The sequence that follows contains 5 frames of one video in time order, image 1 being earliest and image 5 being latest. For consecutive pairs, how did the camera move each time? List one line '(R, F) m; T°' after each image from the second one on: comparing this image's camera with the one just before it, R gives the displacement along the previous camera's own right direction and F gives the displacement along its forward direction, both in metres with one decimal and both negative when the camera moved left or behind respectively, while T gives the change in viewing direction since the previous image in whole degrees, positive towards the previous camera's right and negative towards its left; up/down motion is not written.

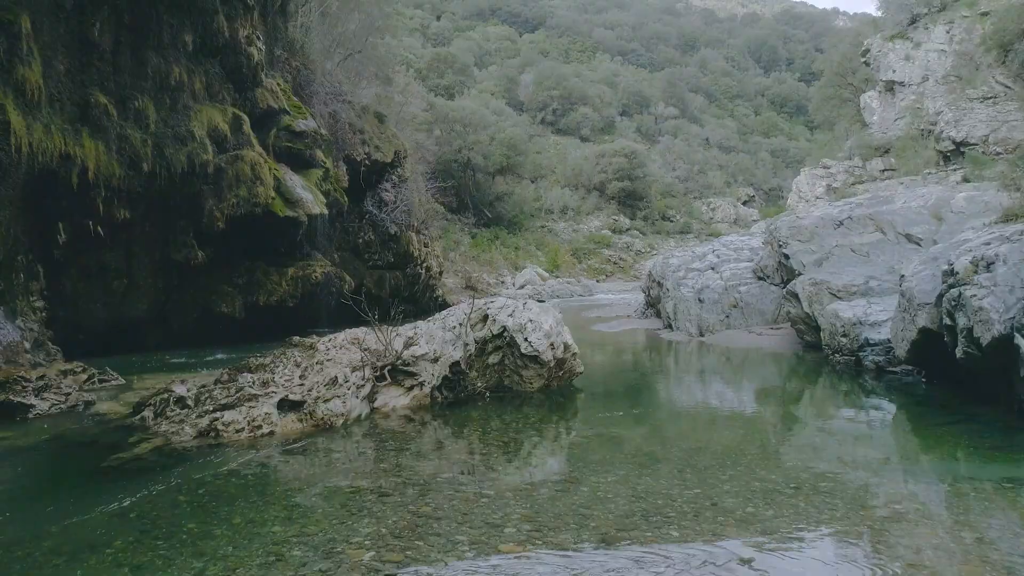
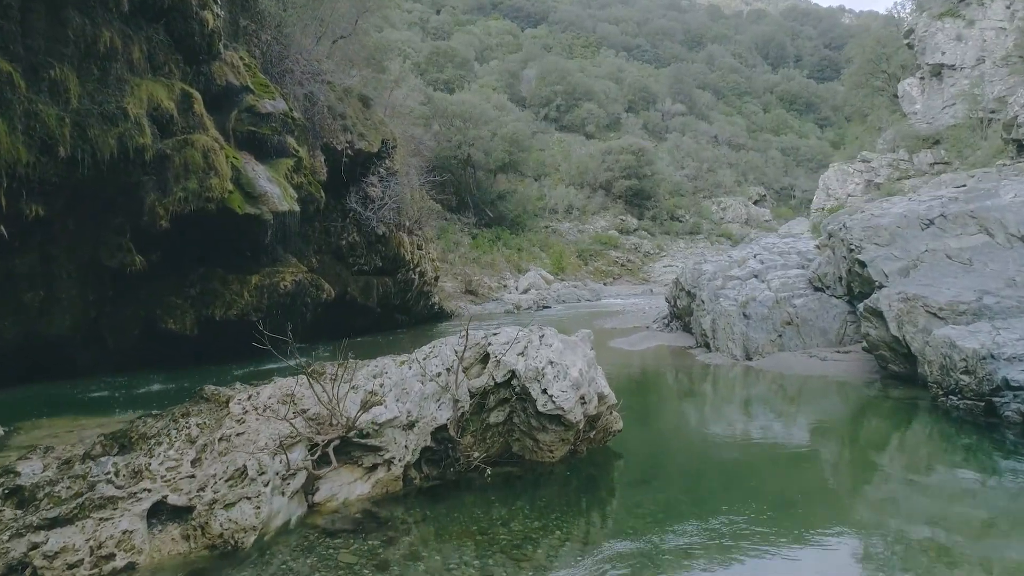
(-0.1, +2.7) m; 0°
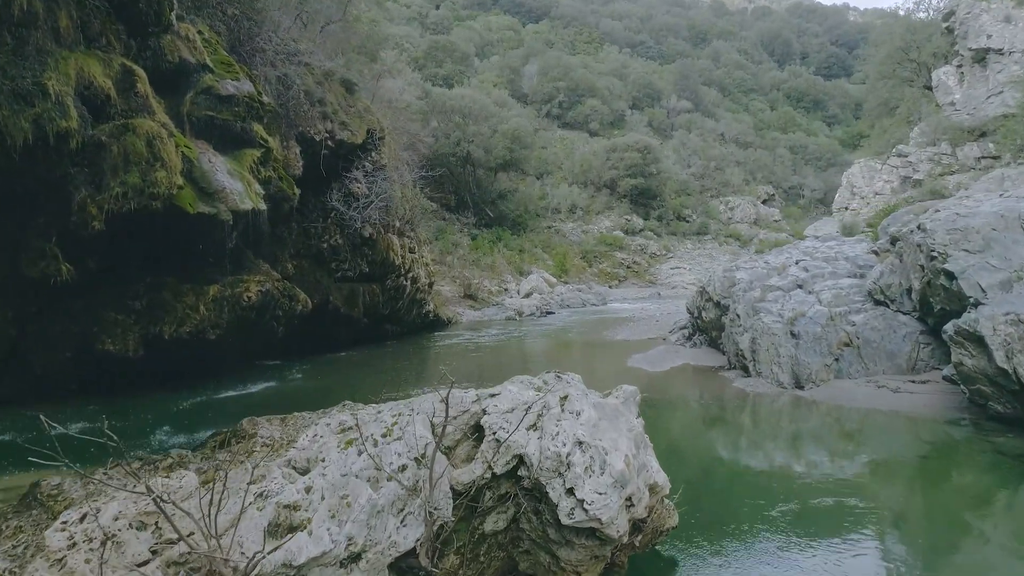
(-0.1, +2.1) m; 0°
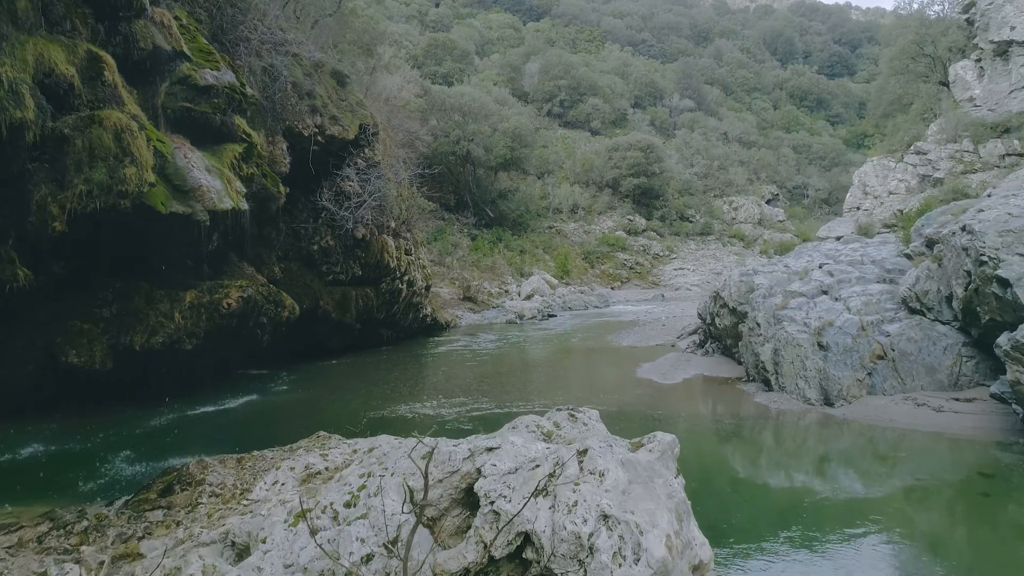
(0.0, +0.9) m; 0°
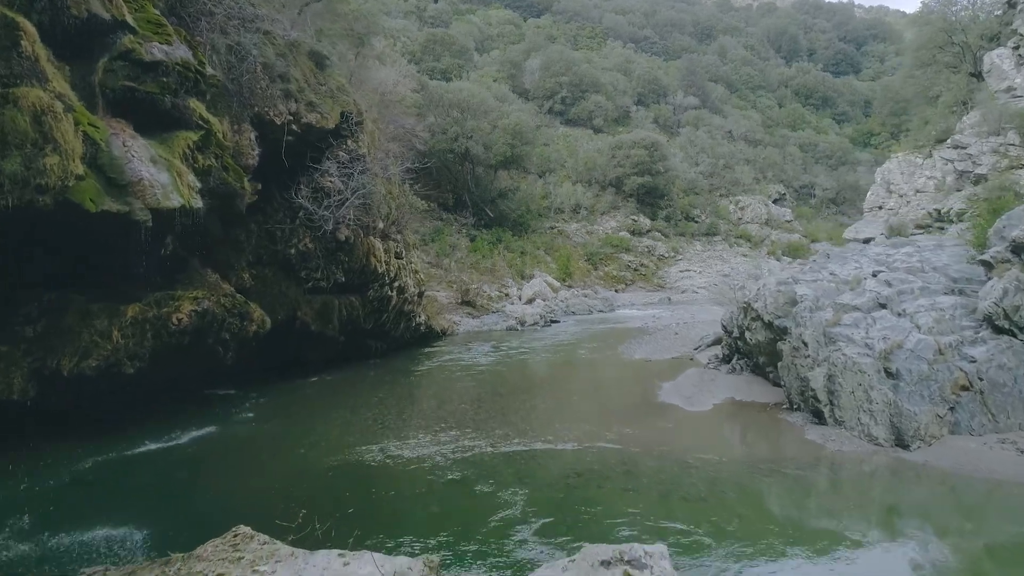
(0.0, +1.8) m; 0°
